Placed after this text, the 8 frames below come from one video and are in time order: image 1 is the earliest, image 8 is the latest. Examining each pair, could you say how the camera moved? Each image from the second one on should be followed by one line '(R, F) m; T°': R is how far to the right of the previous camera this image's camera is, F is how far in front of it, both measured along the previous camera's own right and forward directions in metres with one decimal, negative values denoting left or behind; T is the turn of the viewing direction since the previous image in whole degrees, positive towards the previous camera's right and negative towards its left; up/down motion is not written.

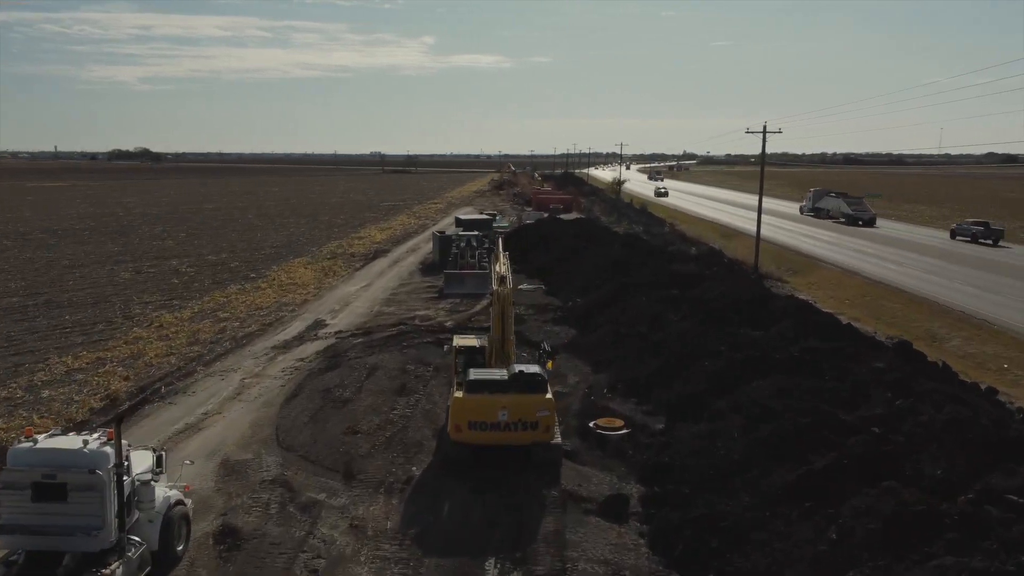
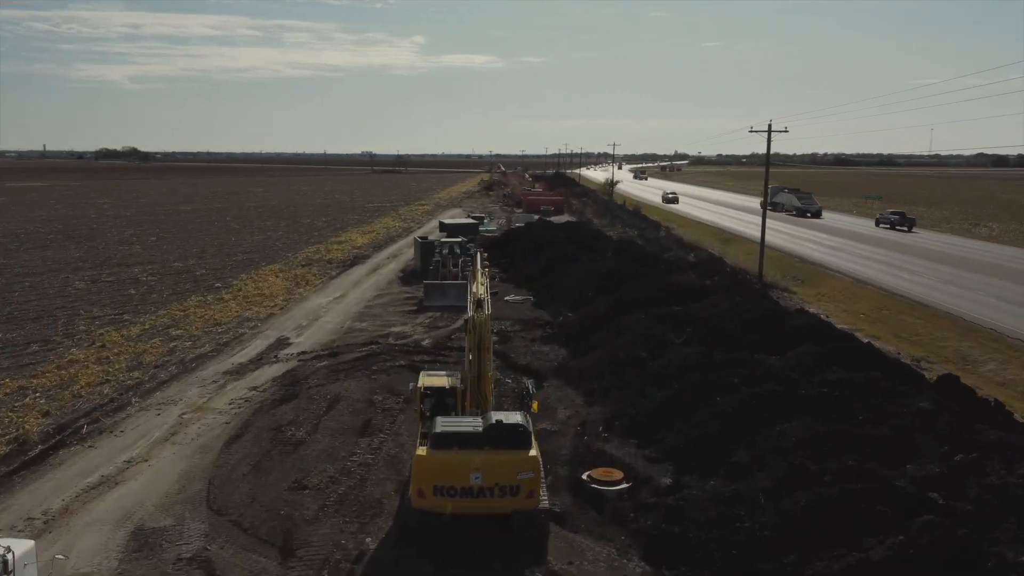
(+0.2, +2.4) m; +1°
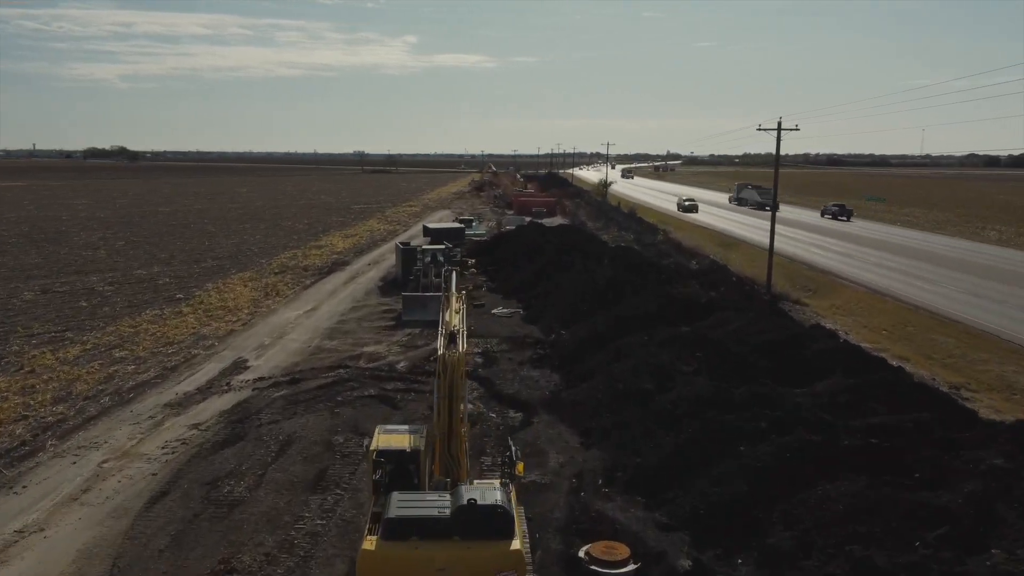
(+0.2, +2.5) m; +1°
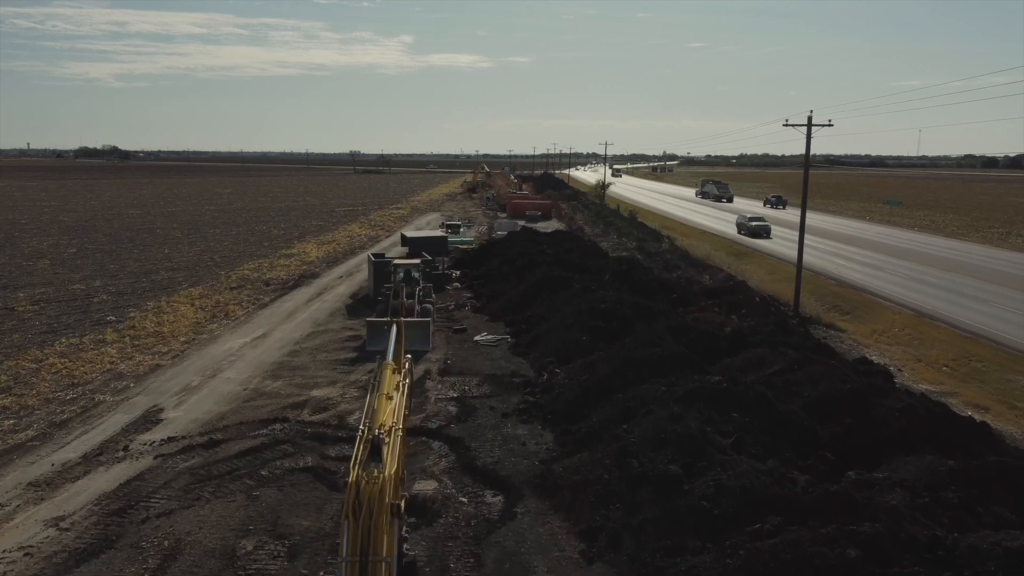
(+0.3, +4.0) m; 0°
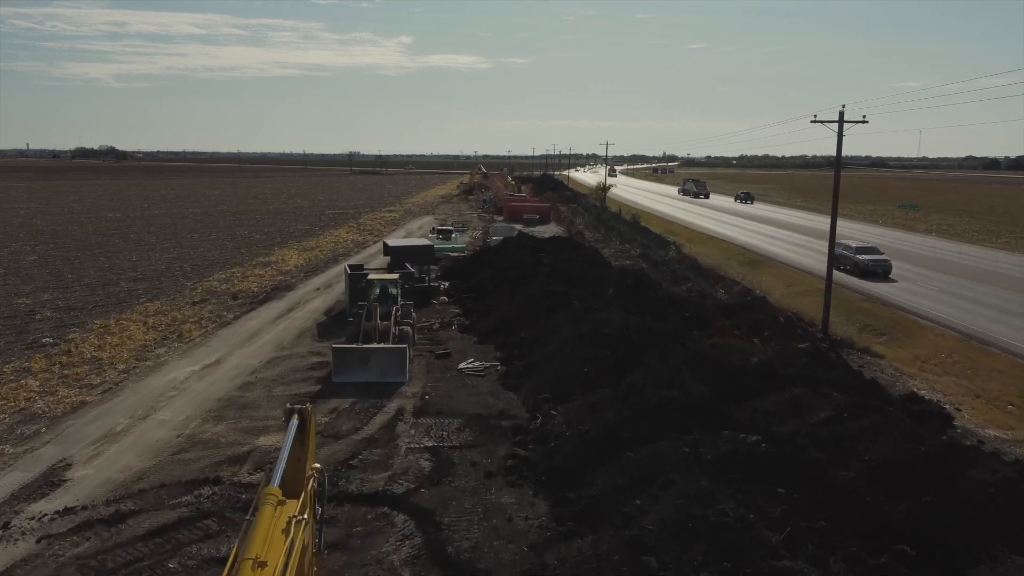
(+0.2, +2.9) m; 0°
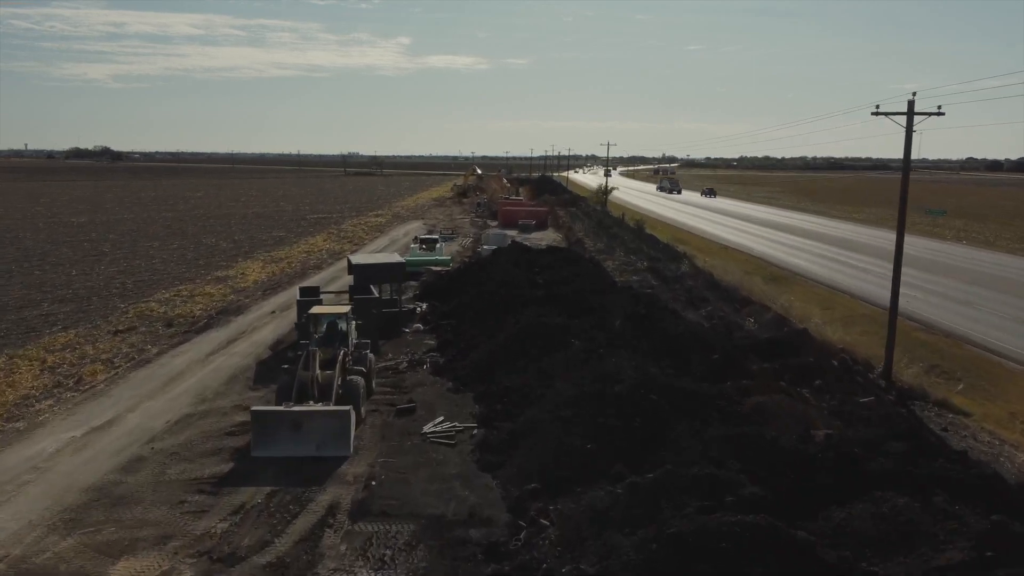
(+0.3, +4.5) m; 0°
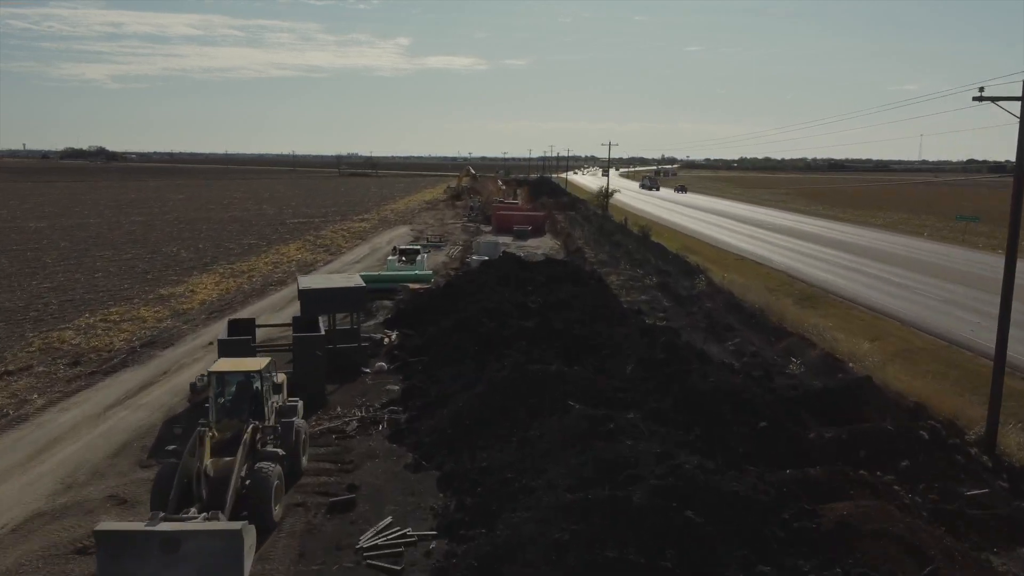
(+0.3, +4.4) m; 0°
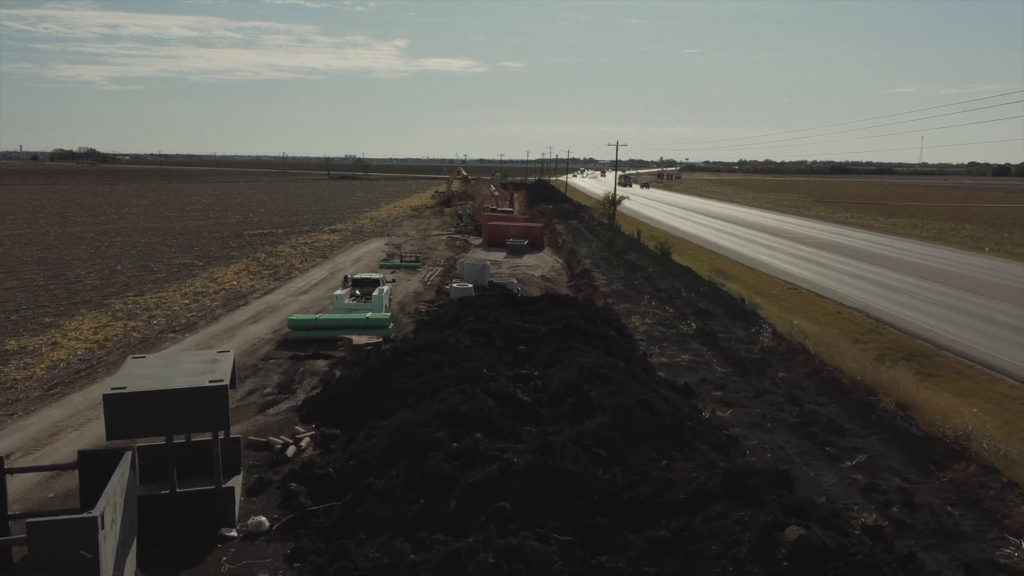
(+0.3, +8.2) m; 0°
